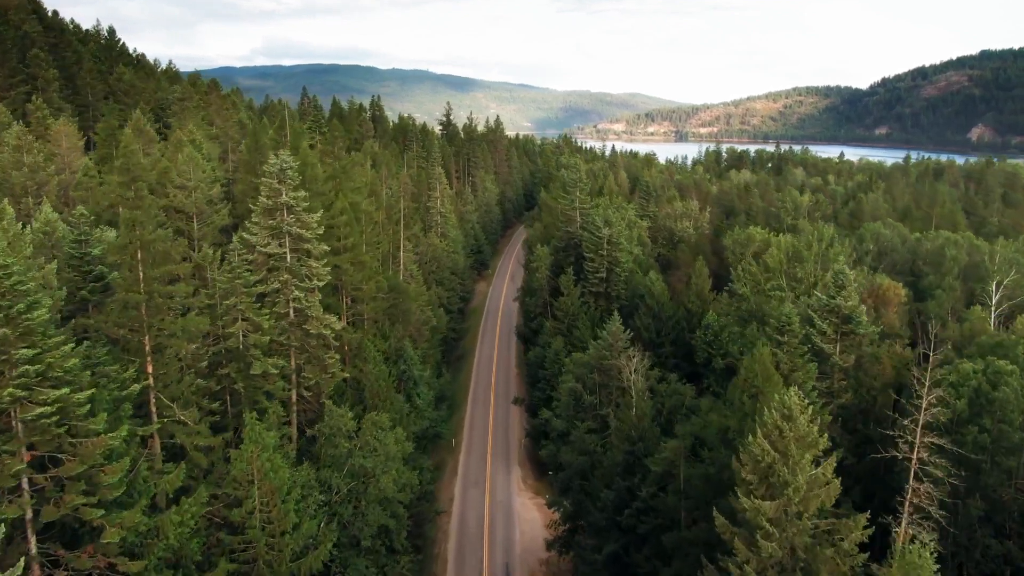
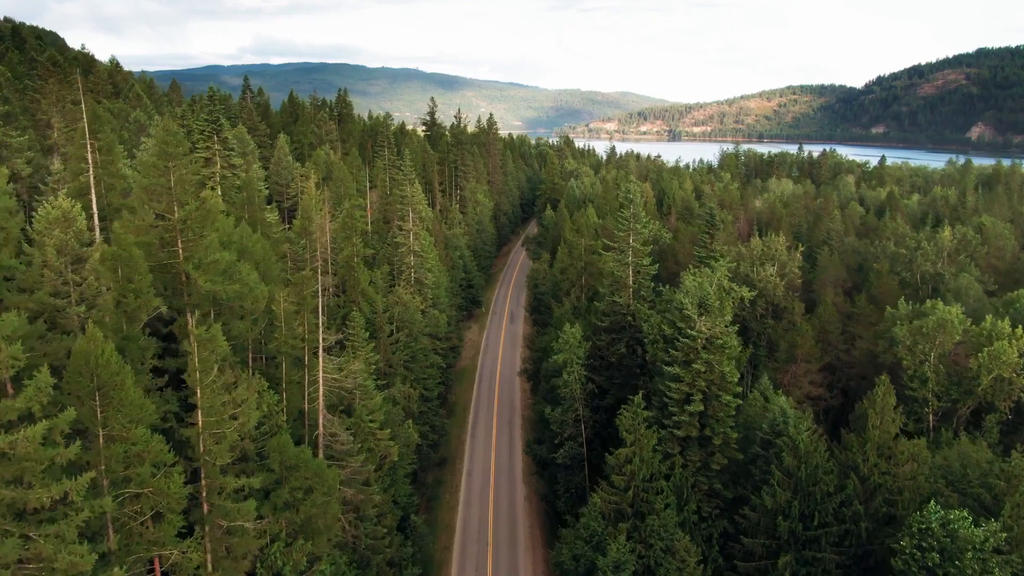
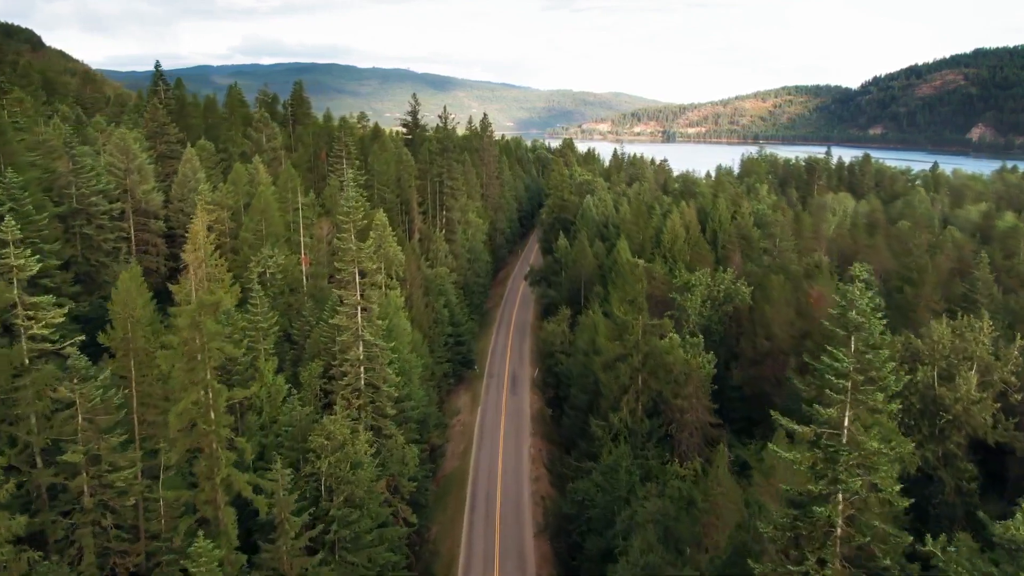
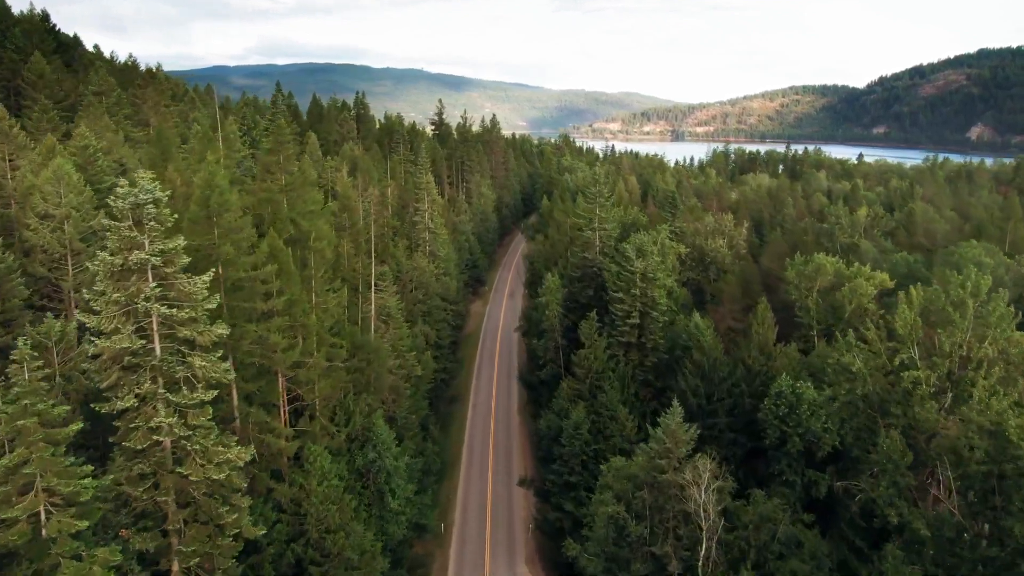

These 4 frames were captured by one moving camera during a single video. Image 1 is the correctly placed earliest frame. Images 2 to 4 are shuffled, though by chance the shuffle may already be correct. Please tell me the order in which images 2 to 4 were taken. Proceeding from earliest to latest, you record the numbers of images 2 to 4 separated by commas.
4, 2, 3
